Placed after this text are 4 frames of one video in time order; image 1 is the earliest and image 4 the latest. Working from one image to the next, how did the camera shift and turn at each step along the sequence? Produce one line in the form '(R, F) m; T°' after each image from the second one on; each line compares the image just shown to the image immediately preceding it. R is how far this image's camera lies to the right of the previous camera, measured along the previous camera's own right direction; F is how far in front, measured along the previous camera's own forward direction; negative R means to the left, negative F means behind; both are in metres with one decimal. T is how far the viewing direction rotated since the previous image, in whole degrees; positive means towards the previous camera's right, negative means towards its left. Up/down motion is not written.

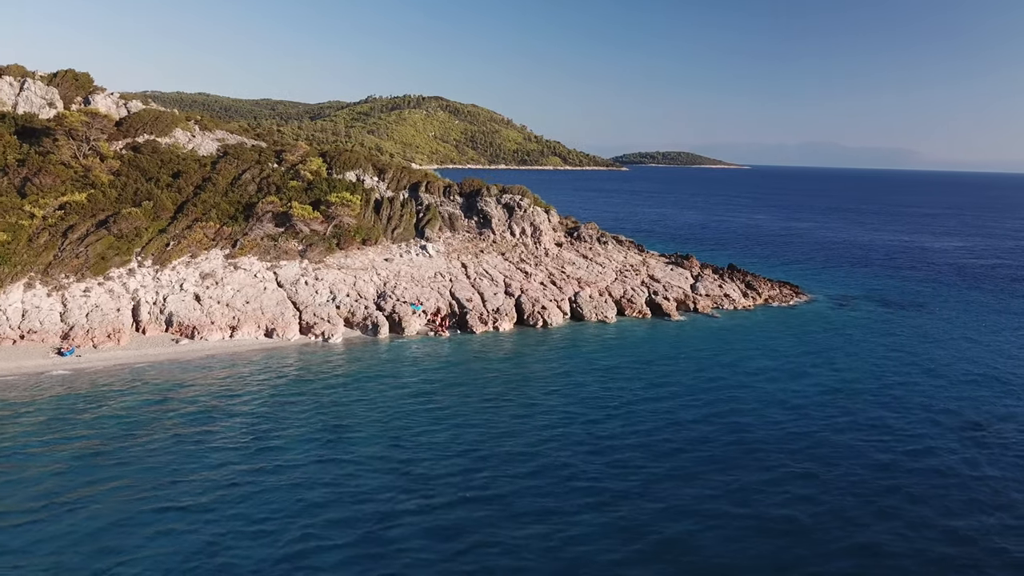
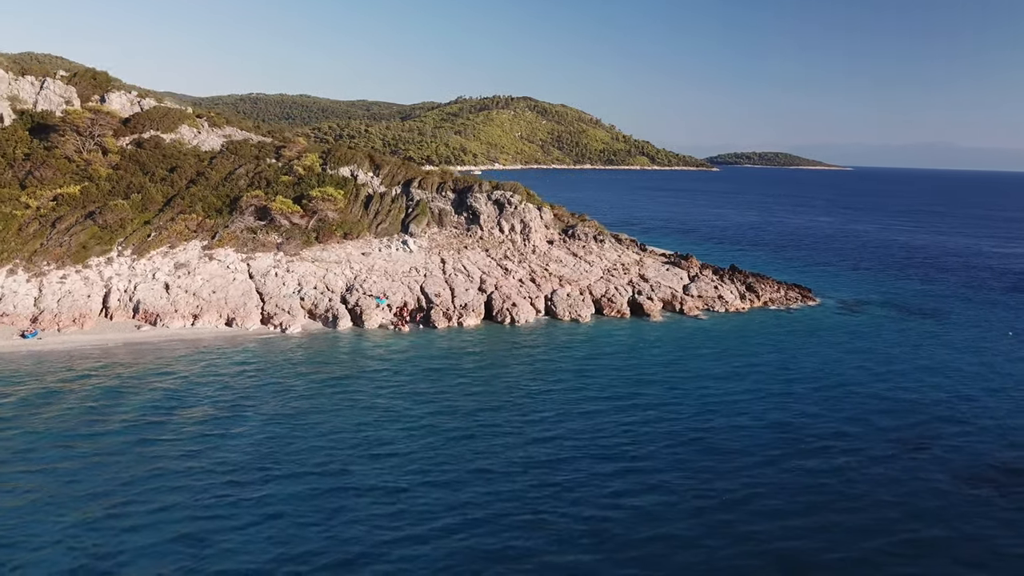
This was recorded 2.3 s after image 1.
(+5.5, +0.5) m; -6°
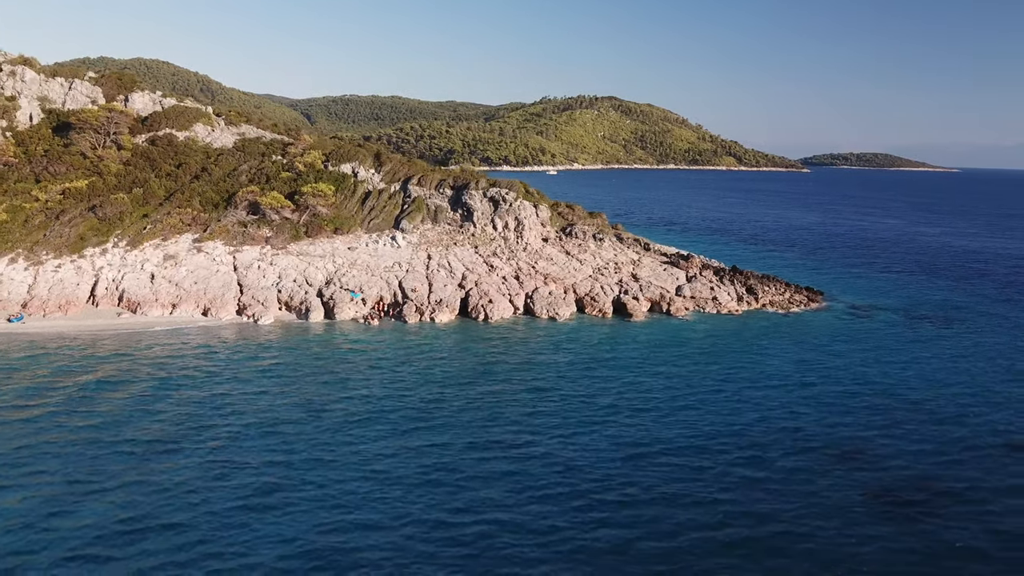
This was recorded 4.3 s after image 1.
(+5.1, +0.3) m; -6°
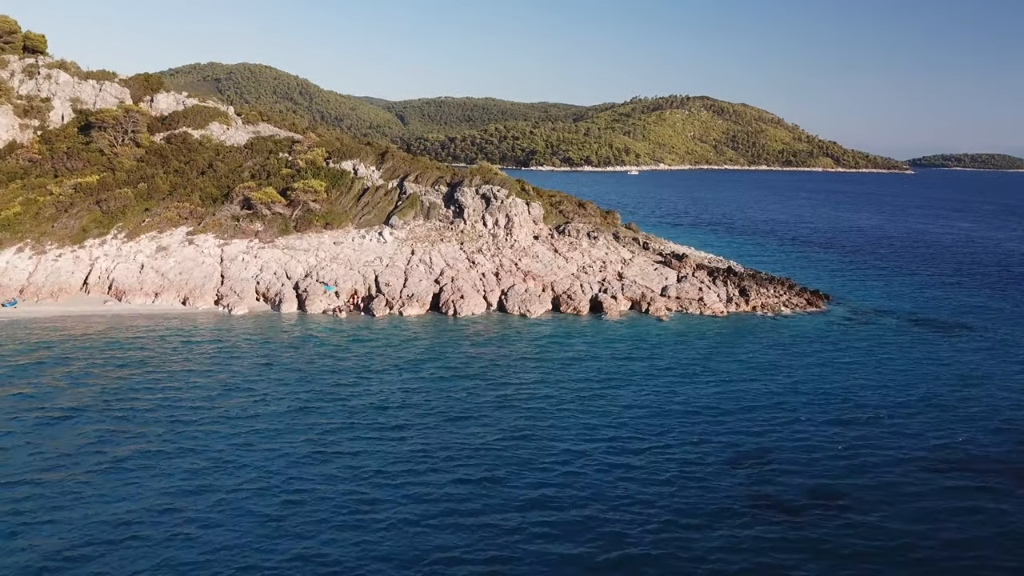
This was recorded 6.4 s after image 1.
(+5.6, +0.2) m; -6°
